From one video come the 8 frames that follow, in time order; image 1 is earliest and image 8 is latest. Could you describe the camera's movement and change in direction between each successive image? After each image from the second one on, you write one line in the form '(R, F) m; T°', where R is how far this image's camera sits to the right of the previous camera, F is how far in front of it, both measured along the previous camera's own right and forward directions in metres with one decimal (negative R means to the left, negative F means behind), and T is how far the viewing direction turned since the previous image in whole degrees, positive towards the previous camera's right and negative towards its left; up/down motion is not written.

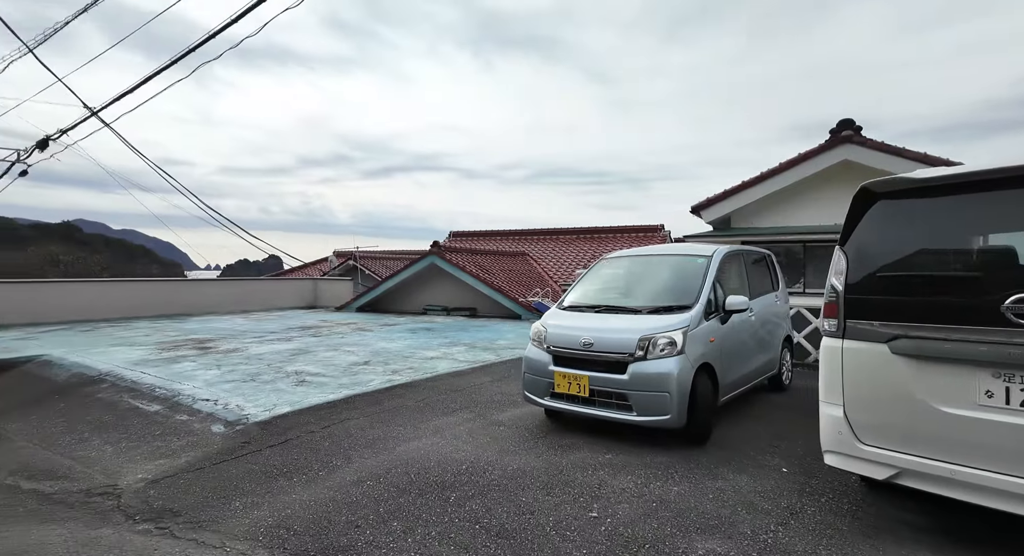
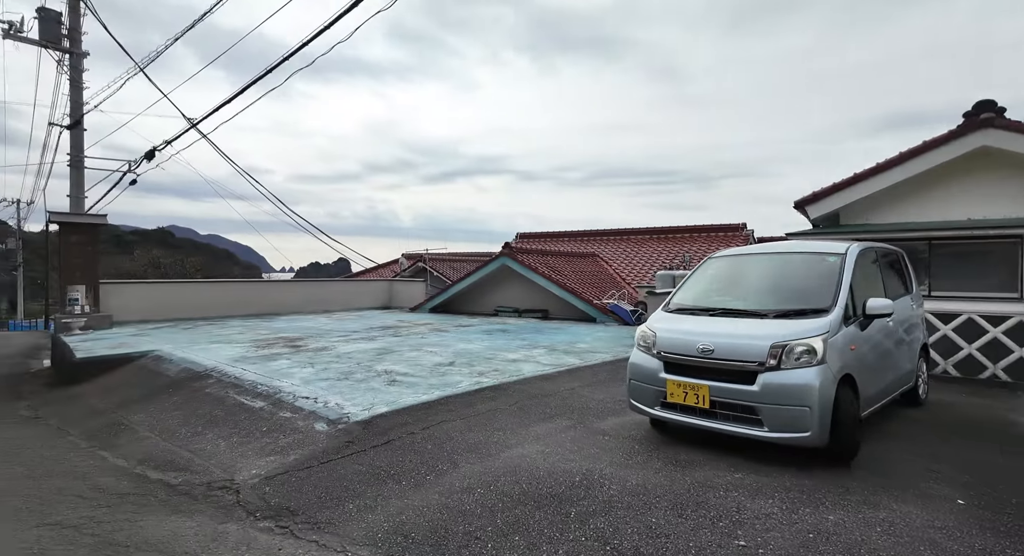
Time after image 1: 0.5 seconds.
(-0.3, +0.1) m; -7°
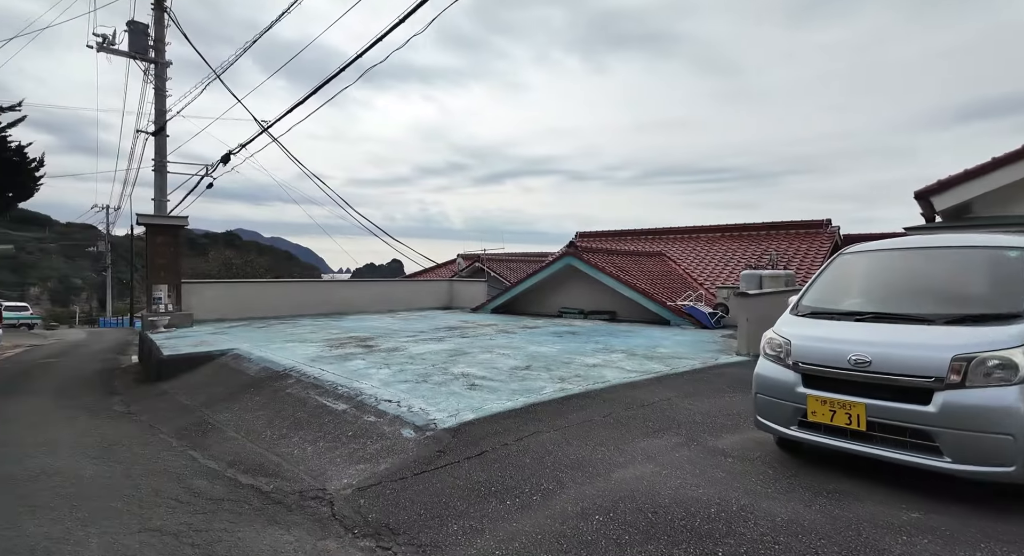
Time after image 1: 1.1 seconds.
(-0.3, +0.3) m; -6°
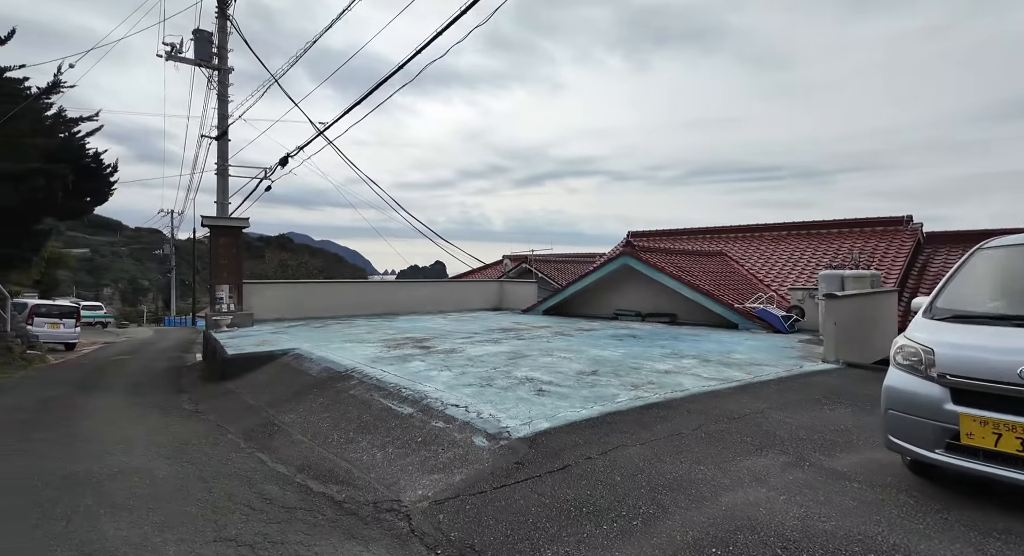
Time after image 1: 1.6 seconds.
(-0.3, +0.2) m; -5°
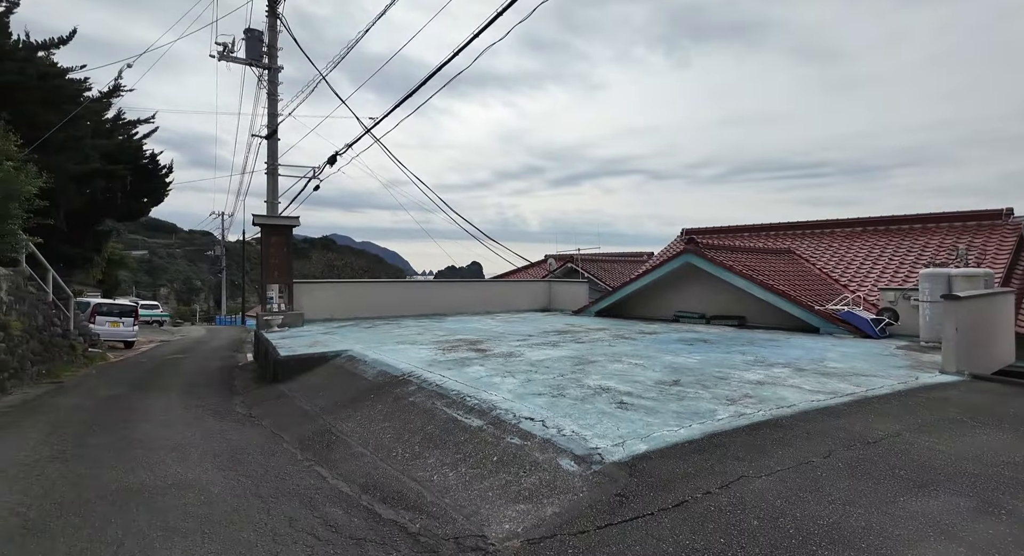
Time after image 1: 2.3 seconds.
(-0.3, +0.5) m; -4°
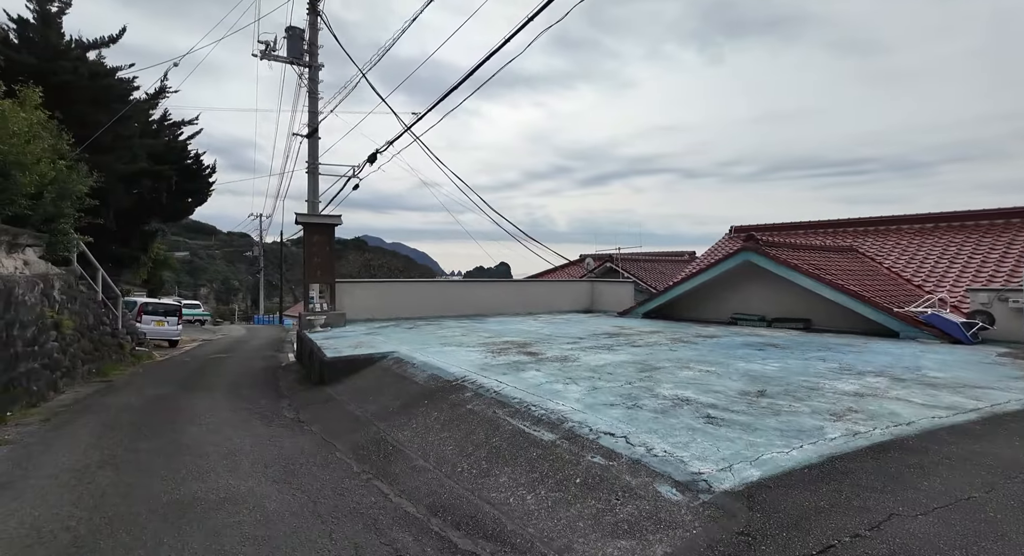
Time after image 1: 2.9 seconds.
(-0.3, +0.4) m; -3°
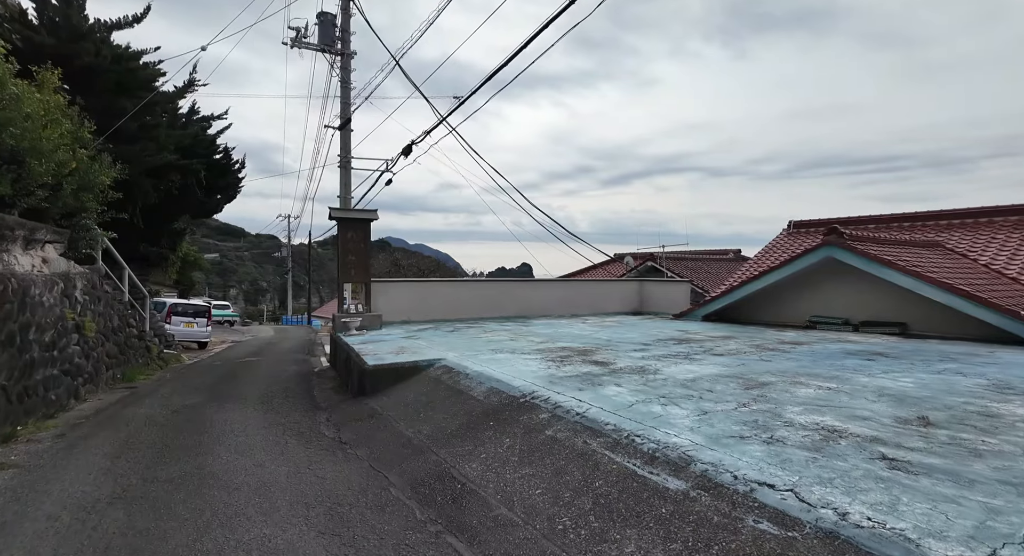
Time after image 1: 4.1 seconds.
(-0.5, +0.8) m; -2°
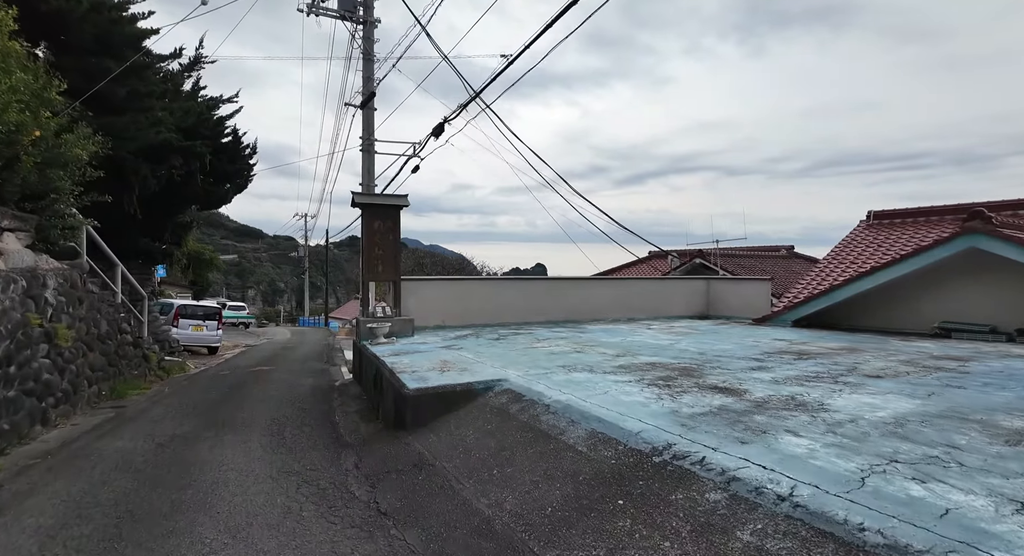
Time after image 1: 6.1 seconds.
(-0.7, +1.6) m; -2°
